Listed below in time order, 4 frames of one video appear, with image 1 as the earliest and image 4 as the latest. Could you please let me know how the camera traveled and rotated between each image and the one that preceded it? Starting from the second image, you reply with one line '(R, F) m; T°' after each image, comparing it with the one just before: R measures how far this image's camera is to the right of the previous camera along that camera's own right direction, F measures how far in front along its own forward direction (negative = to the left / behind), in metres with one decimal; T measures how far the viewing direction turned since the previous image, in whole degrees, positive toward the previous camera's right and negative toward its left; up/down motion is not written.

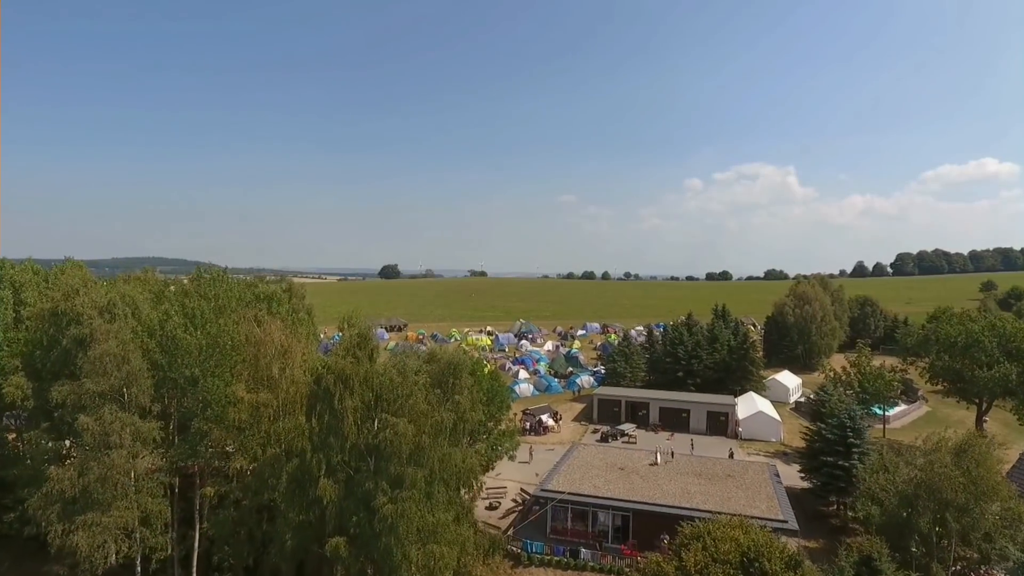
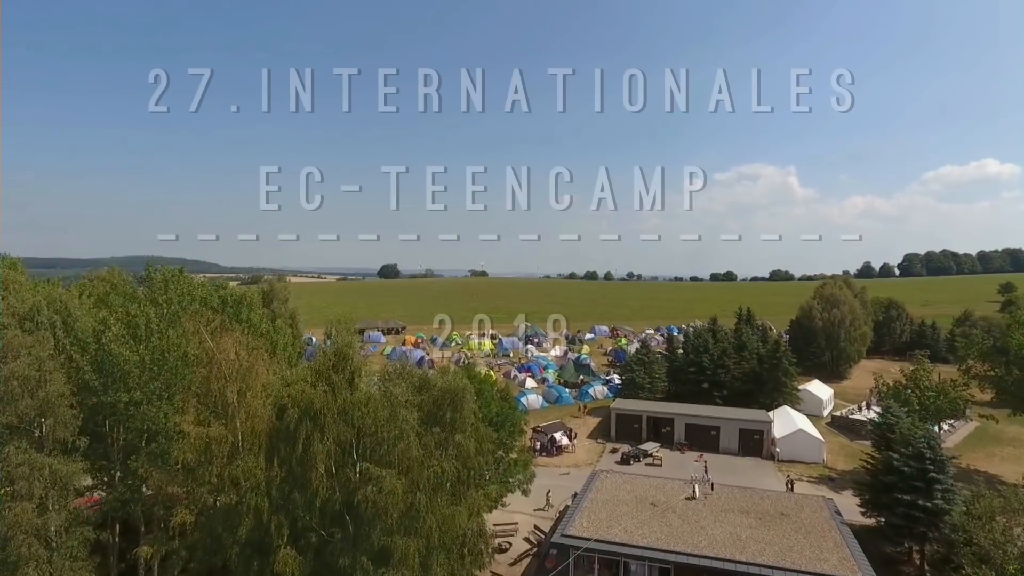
(-0.5, +3.8) m; 0°
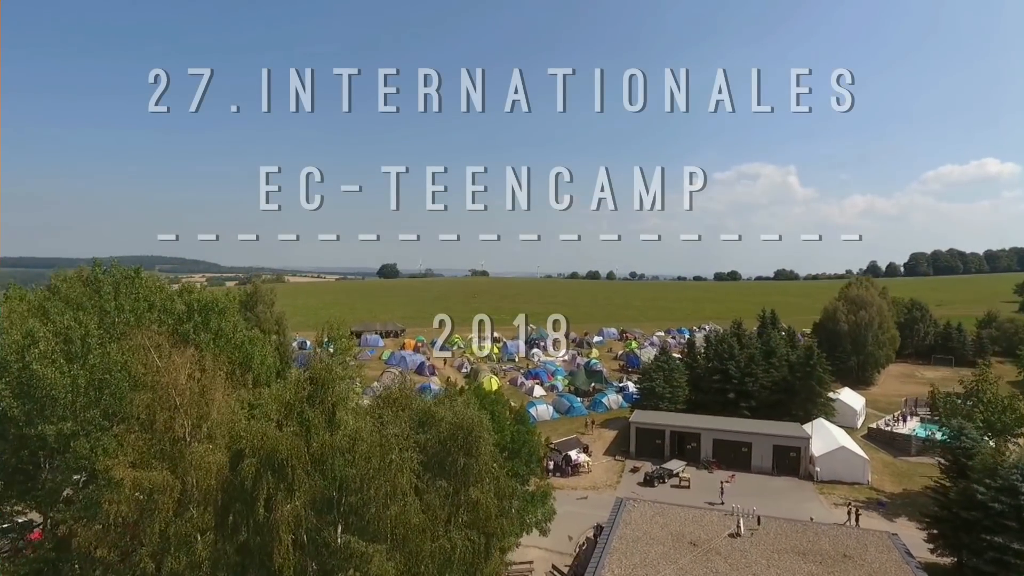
(-0.5, +3.1) m; 0°
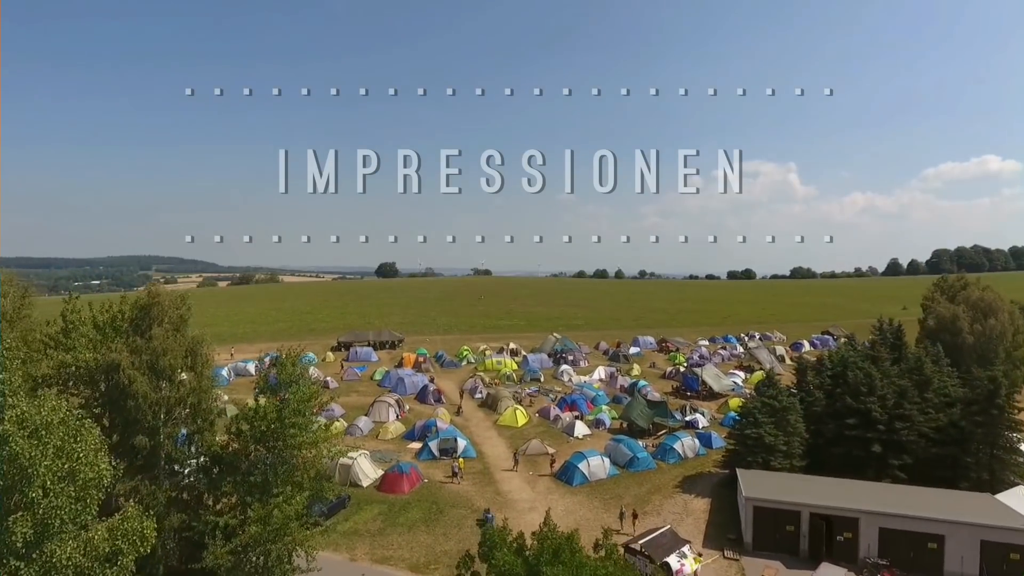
(-1.9, +10.5) m; 0°
